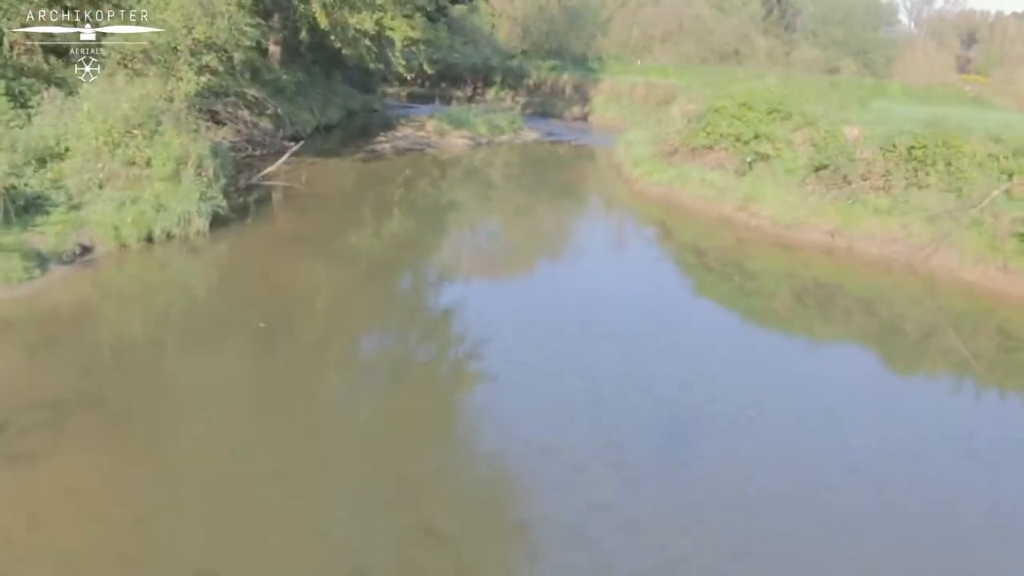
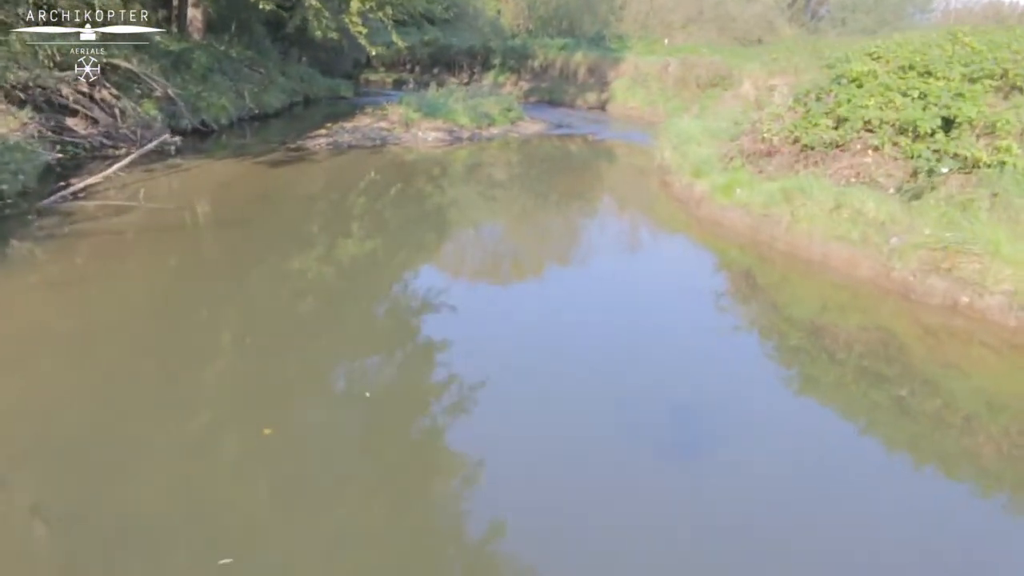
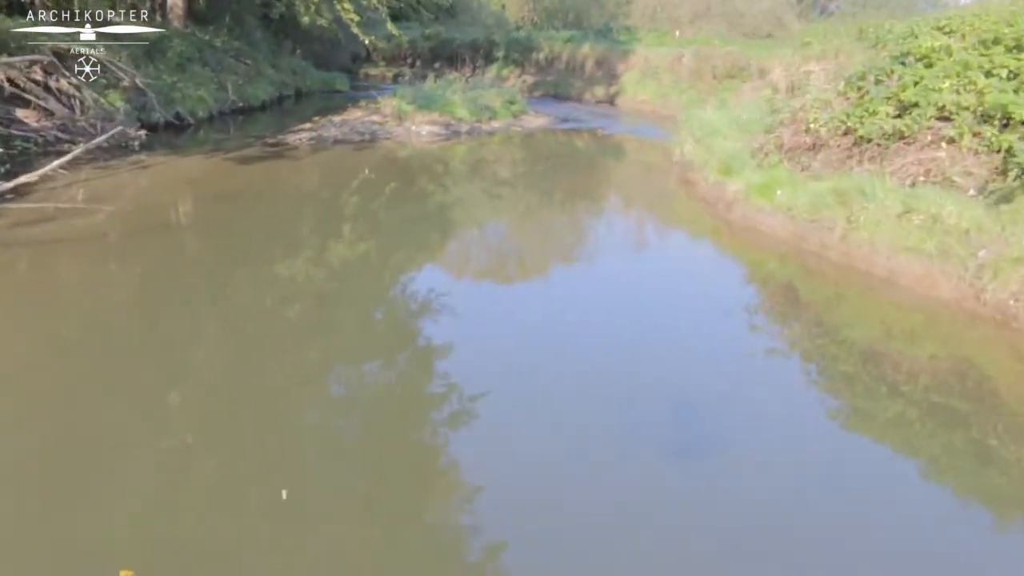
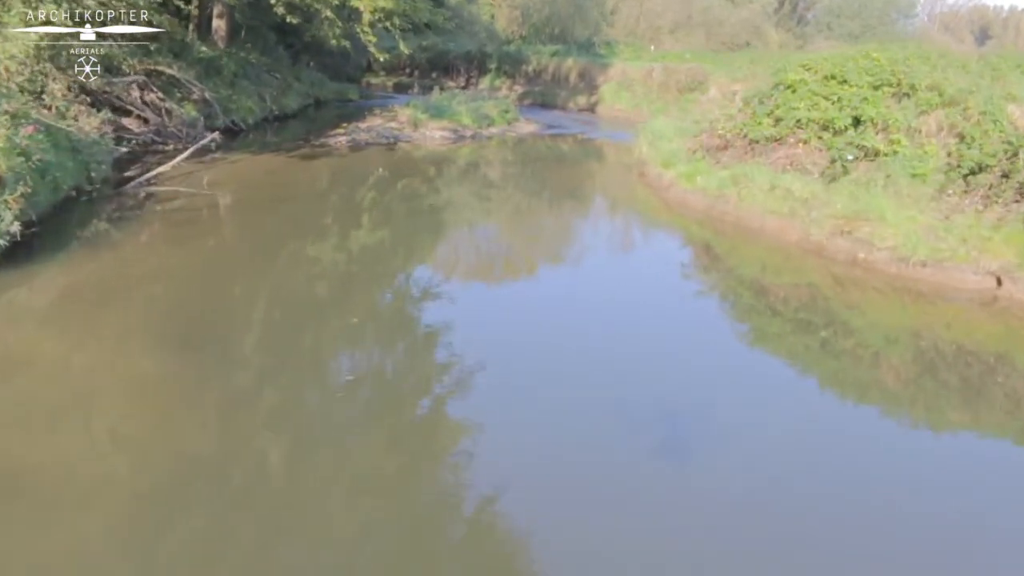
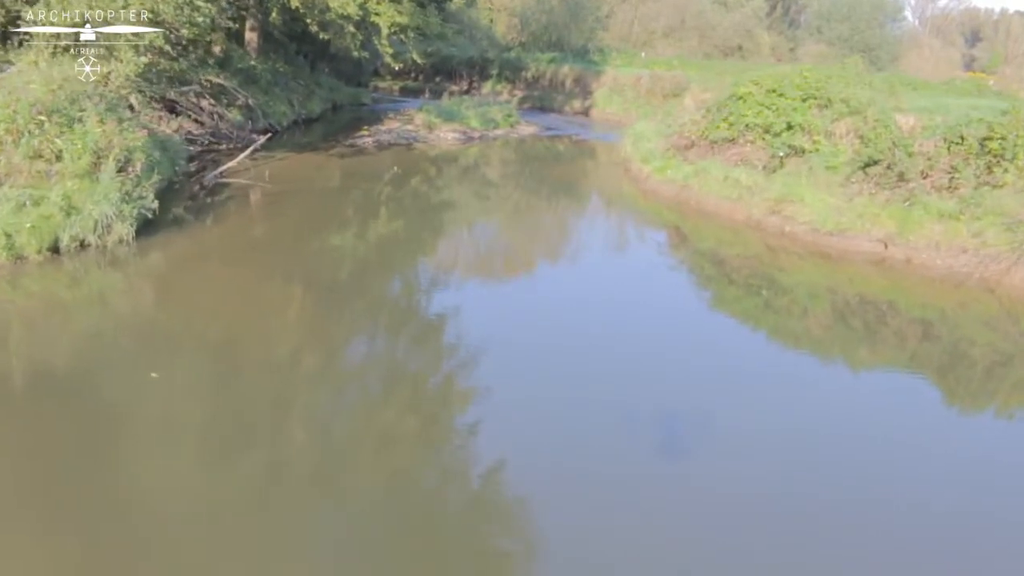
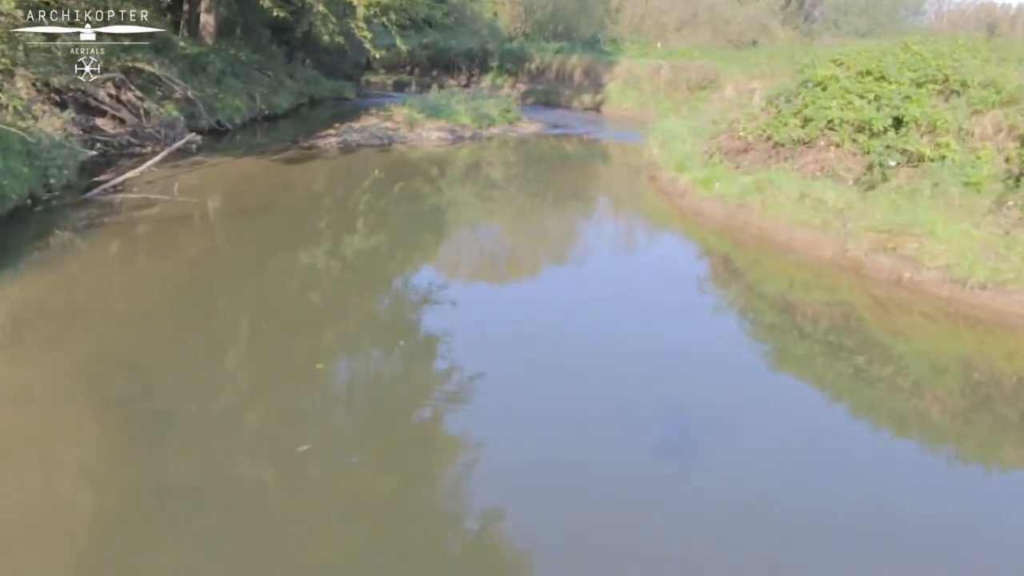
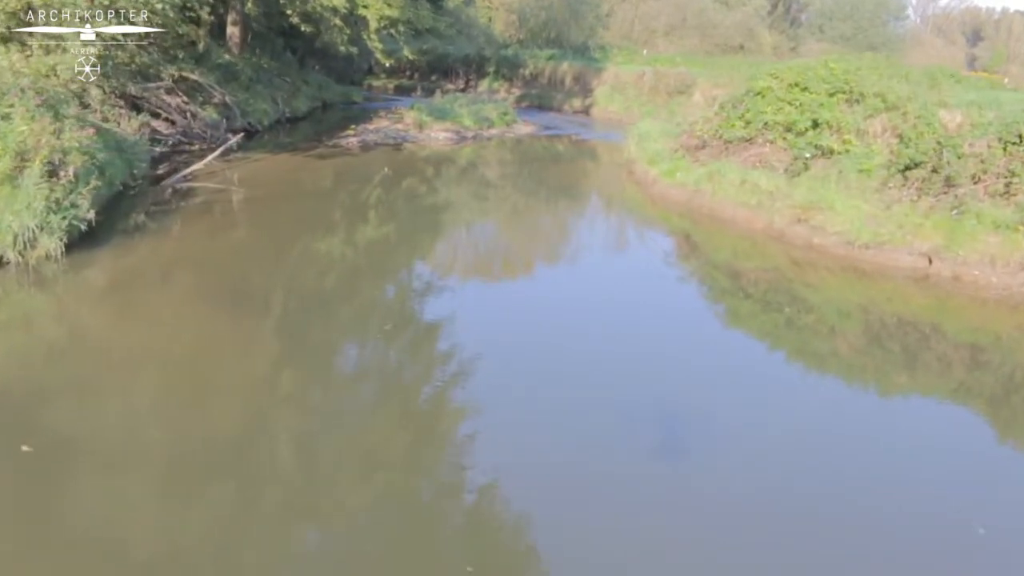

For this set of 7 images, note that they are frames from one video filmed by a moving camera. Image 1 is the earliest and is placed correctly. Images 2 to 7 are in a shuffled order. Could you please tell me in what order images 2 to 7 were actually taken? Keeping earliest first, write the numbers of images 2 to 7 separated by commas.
5, 7, 4, 6, 2, 3
